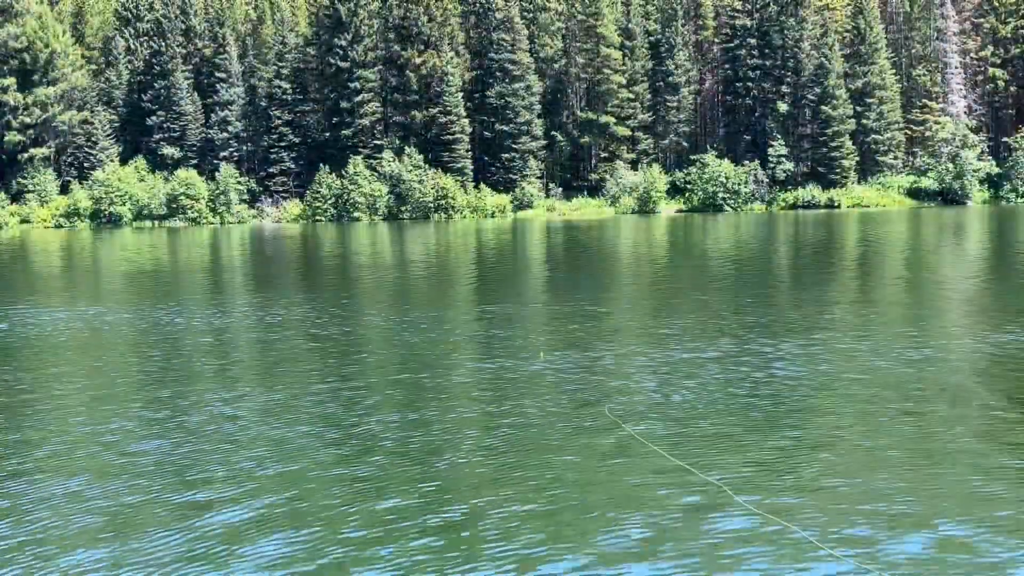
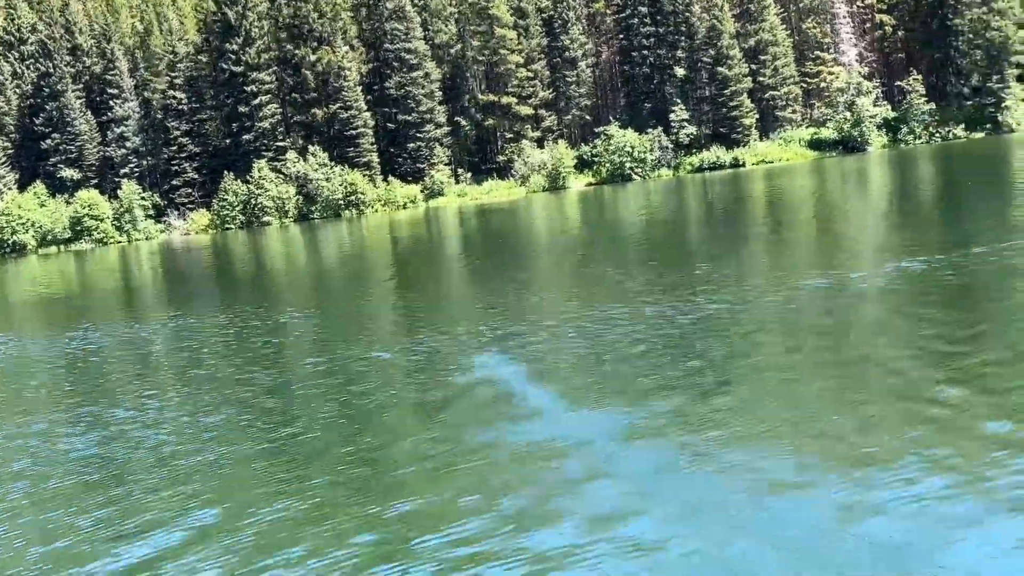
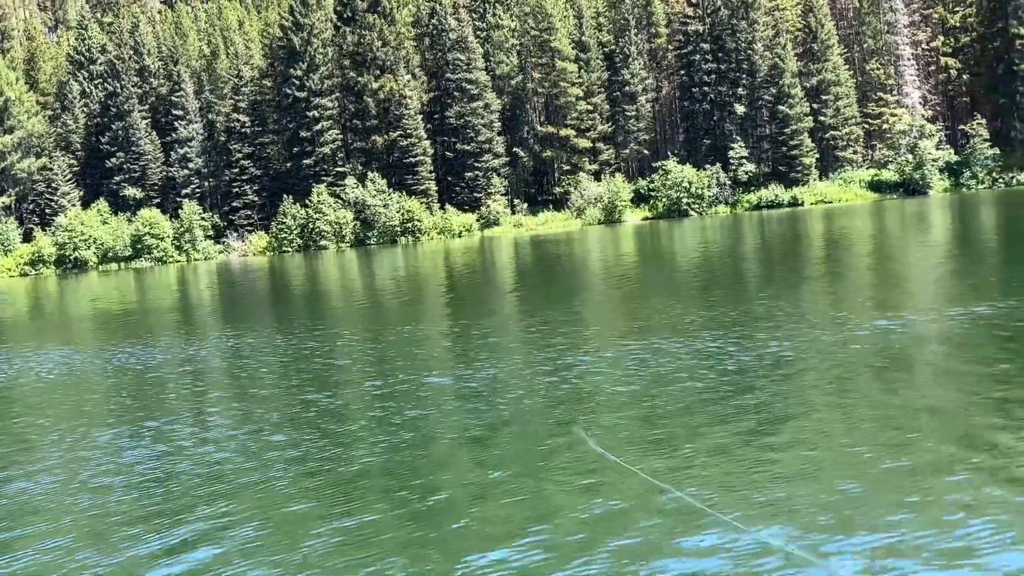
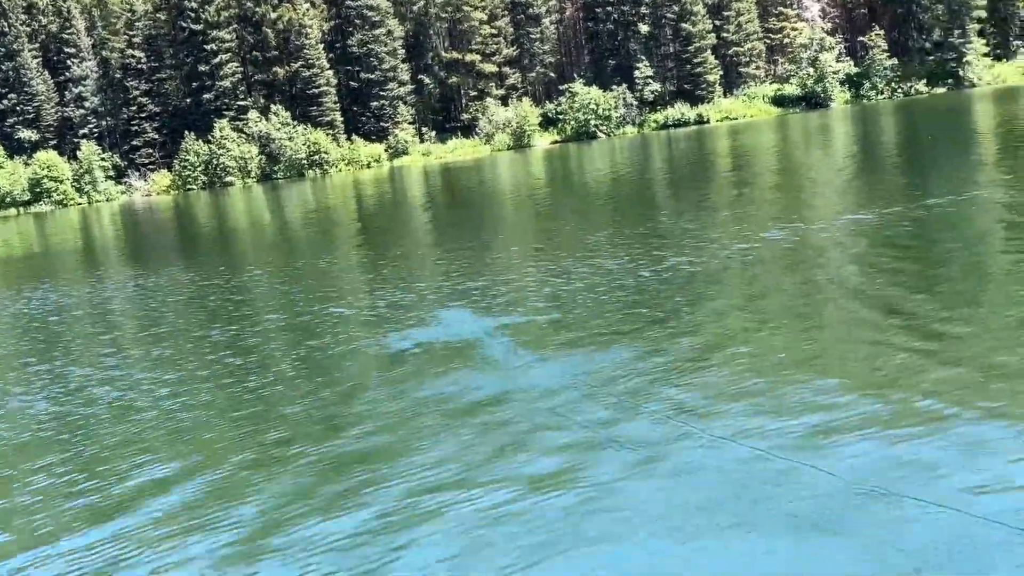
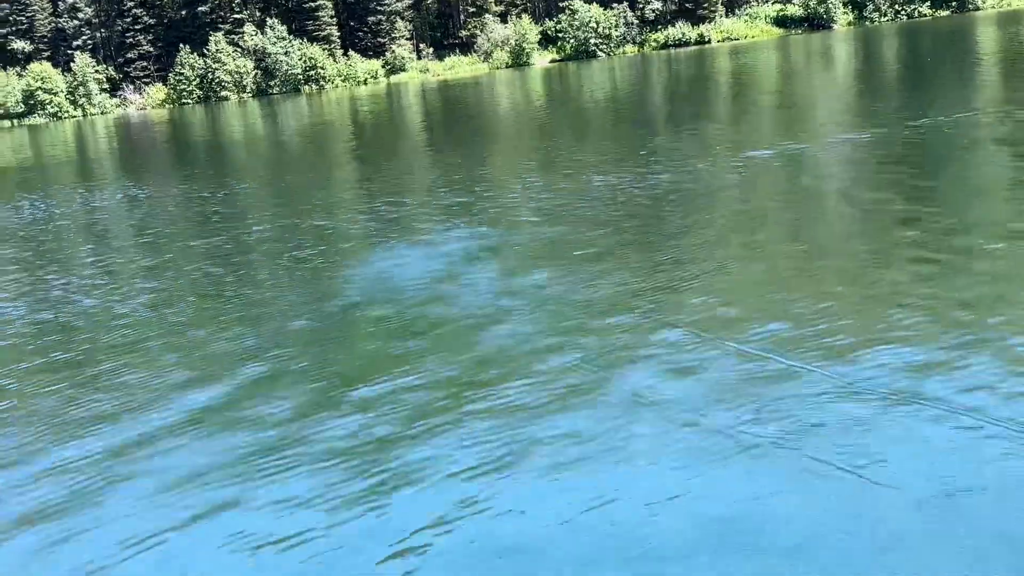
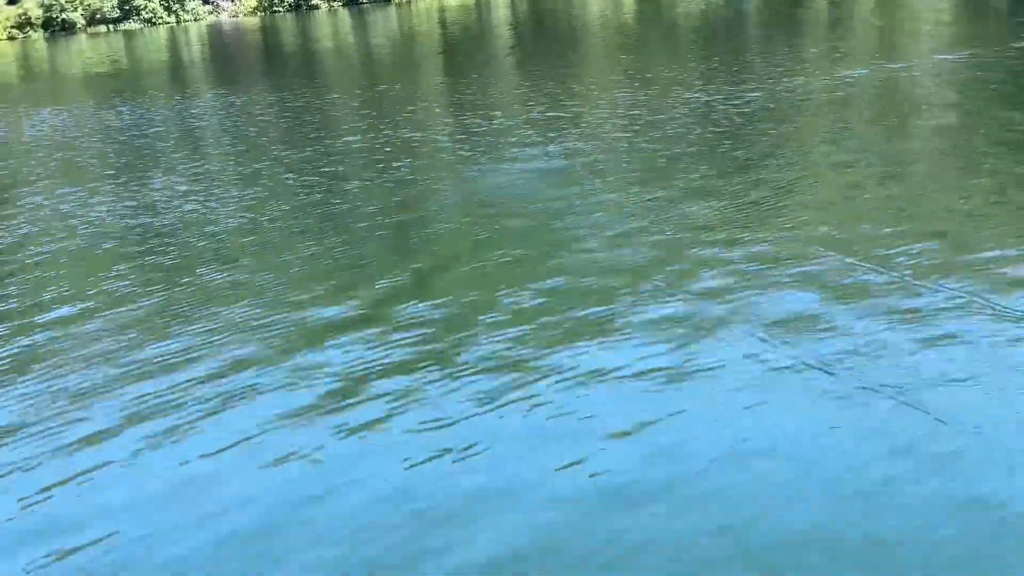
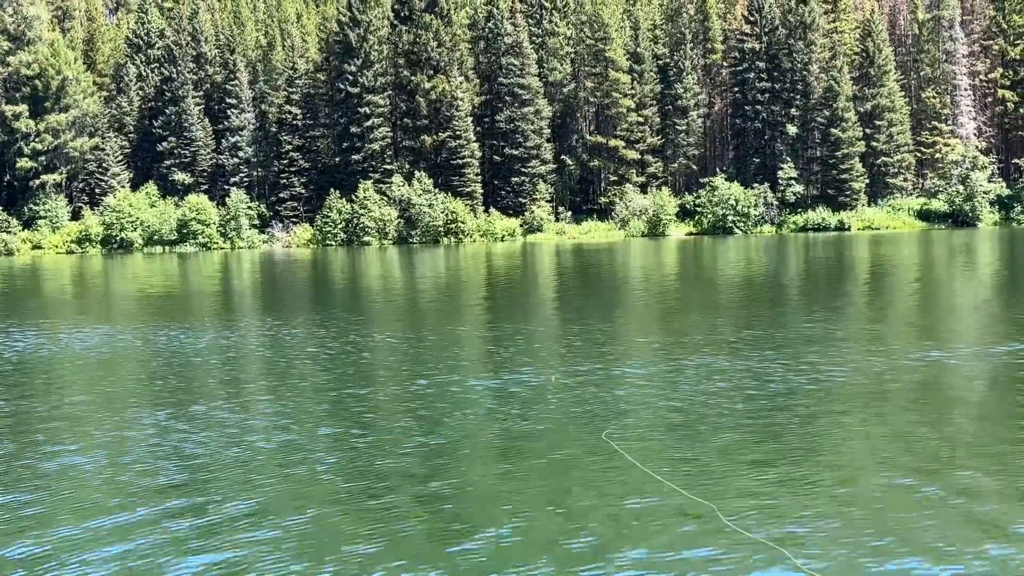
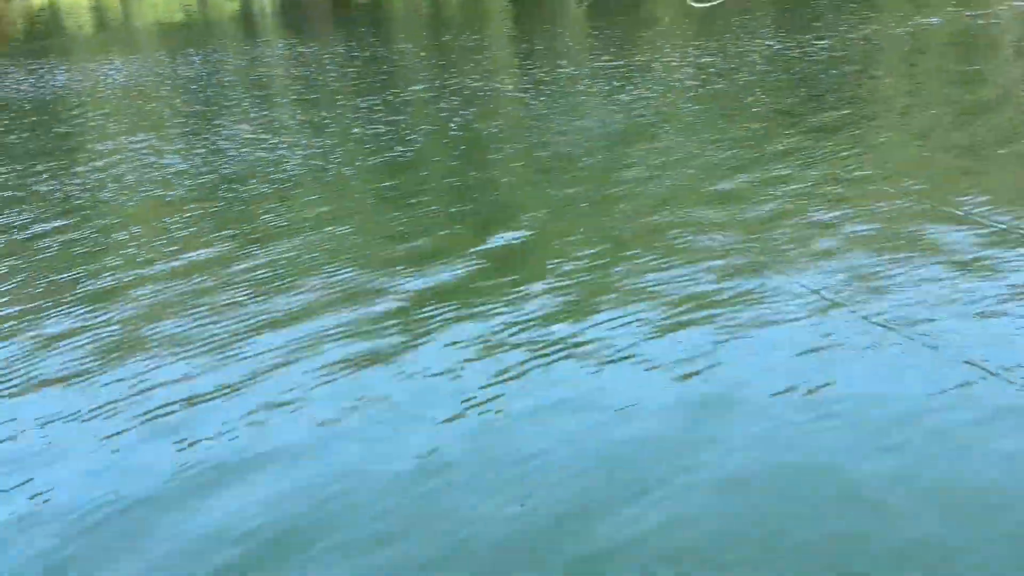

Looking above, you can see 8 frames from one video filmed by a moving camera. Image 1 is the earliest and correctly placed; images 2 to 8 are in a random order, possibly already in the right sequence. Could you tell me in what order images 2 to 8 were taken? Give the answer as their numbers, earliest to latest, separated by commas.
7, 3, 2, 4, 5, 6, 8
